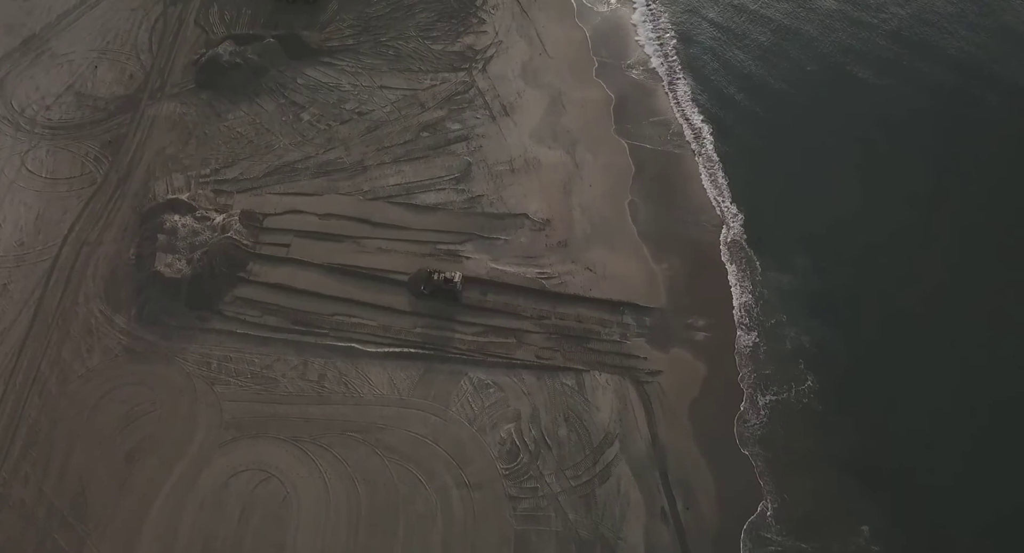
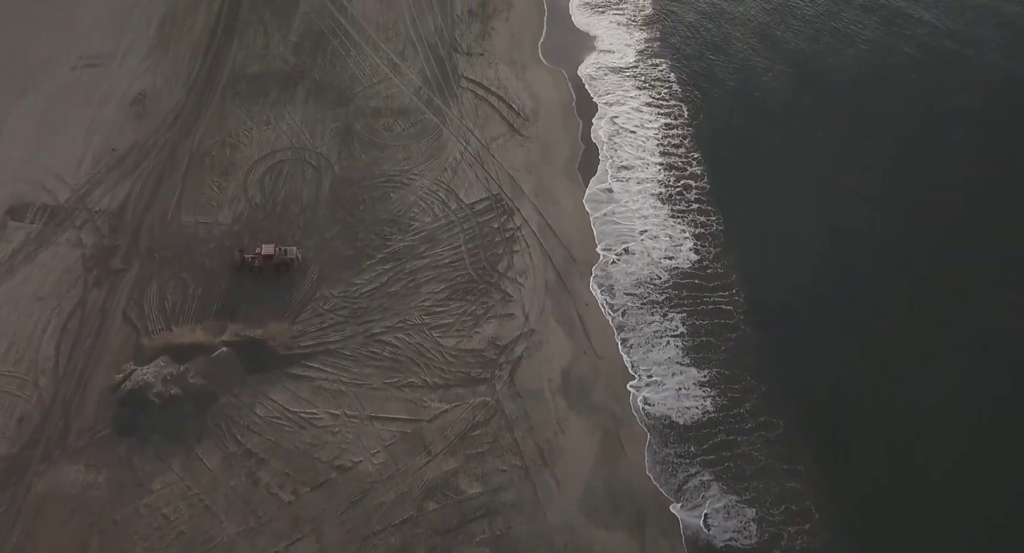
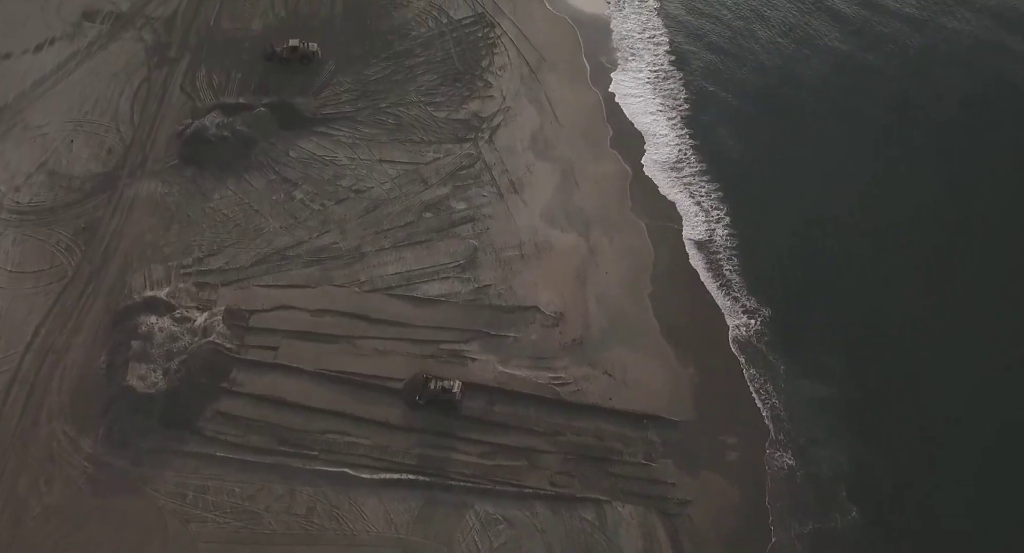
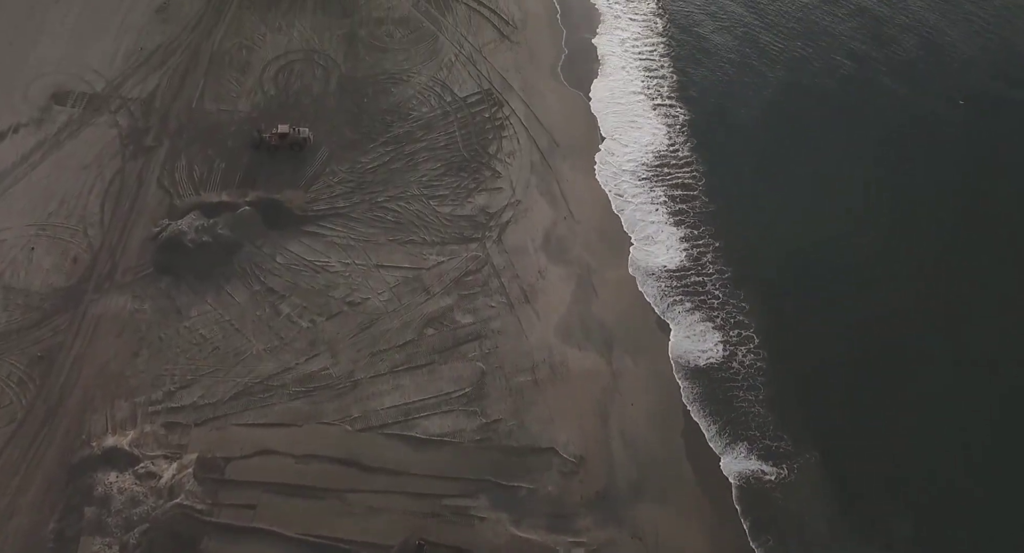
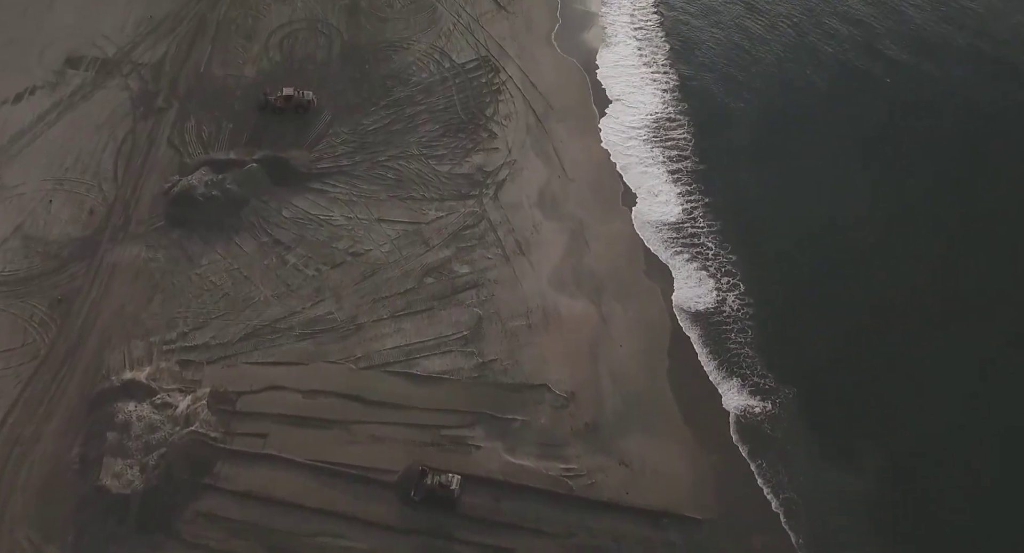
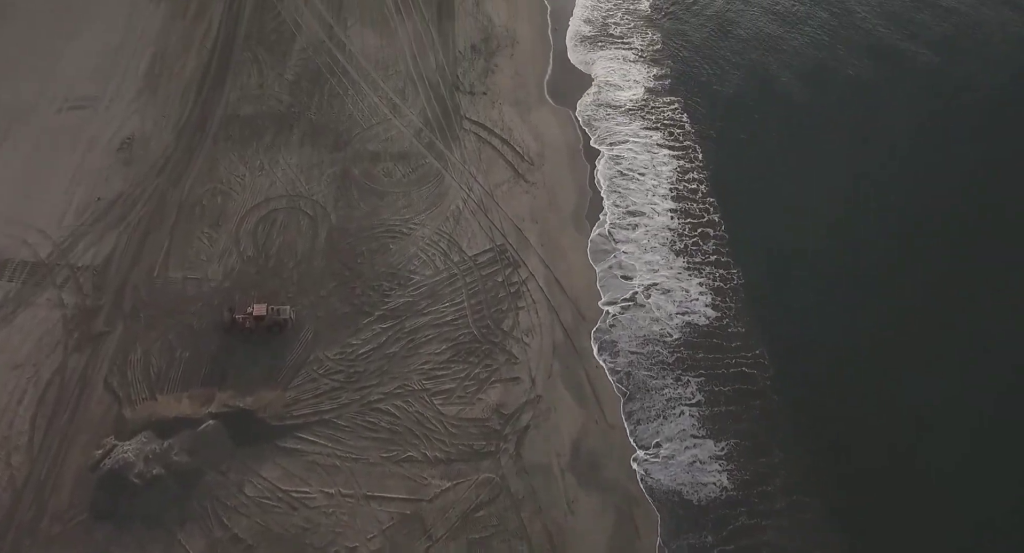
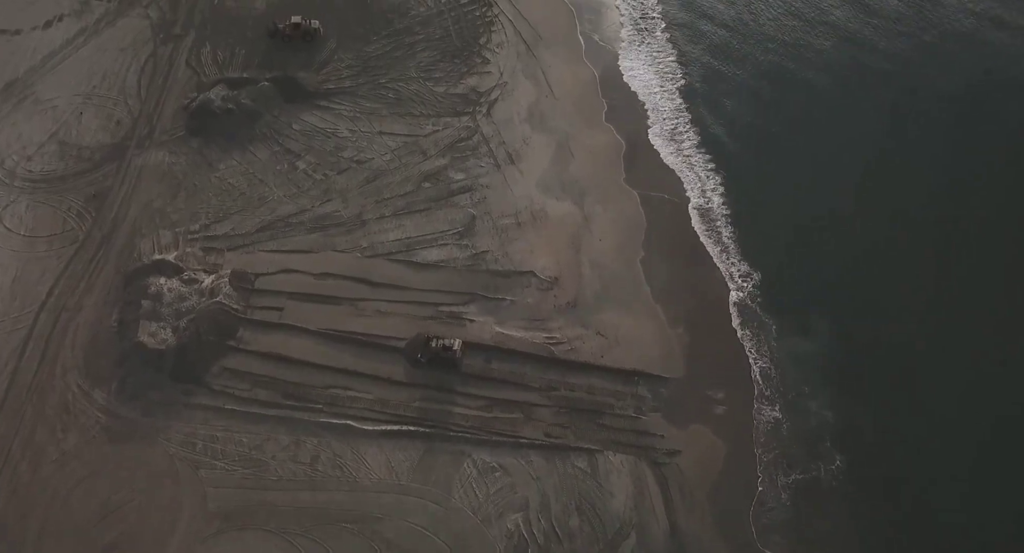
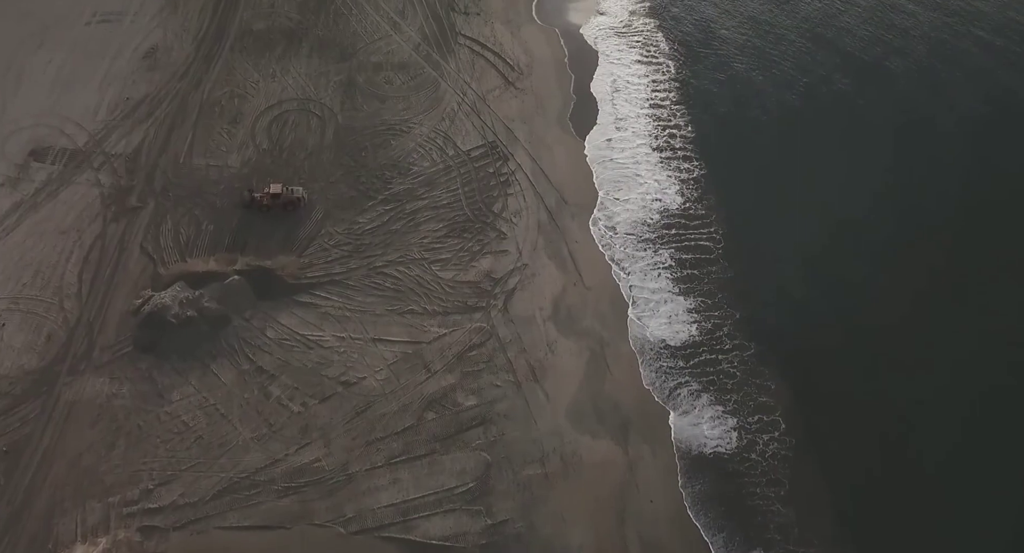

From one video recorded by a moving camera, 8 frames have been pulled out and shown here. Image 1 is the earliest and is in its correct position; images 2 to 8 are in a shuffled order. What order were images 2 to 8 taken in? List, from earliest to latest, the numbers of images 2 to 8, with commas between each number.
7, 3, 5, 4, 8, 2, 6
